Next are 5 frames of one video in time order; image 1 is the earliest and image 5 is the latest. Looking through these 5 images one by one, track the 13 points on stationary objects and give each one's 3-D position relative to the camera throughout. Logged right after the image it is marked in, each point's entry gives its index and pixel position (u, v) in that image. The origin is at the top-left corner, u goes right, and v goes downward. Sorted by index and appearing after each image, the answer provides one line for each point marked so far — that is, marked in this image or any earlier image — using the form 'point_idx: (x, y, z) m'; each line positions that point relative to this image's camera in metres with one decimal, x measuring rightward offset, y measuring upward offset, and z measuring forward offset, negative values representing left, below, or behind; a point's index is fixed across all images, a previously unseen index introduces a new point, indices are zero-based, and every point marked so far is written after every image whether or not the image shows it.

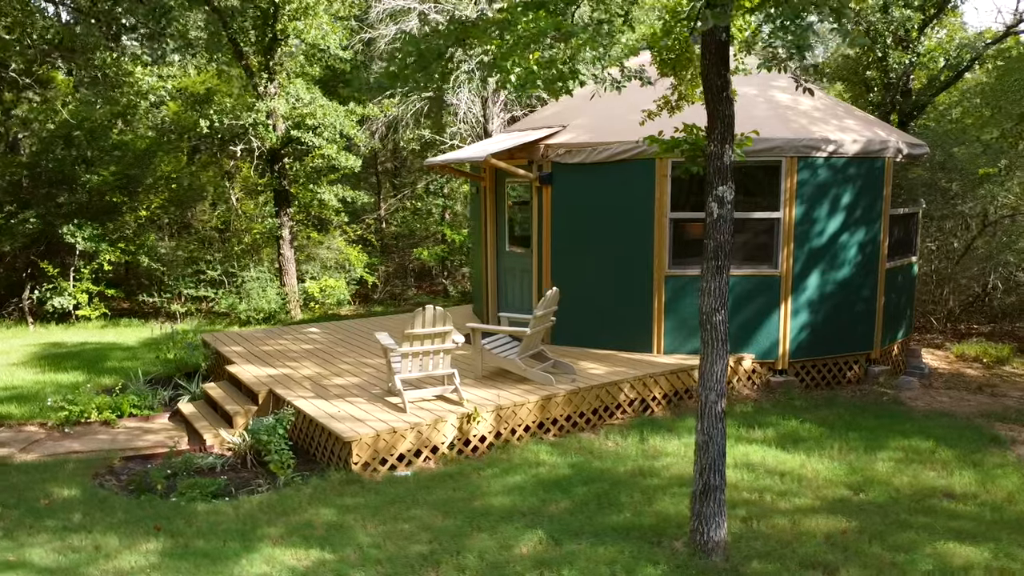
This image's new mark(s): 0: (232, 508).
0: (-1.8, -1.4, +5.0) m
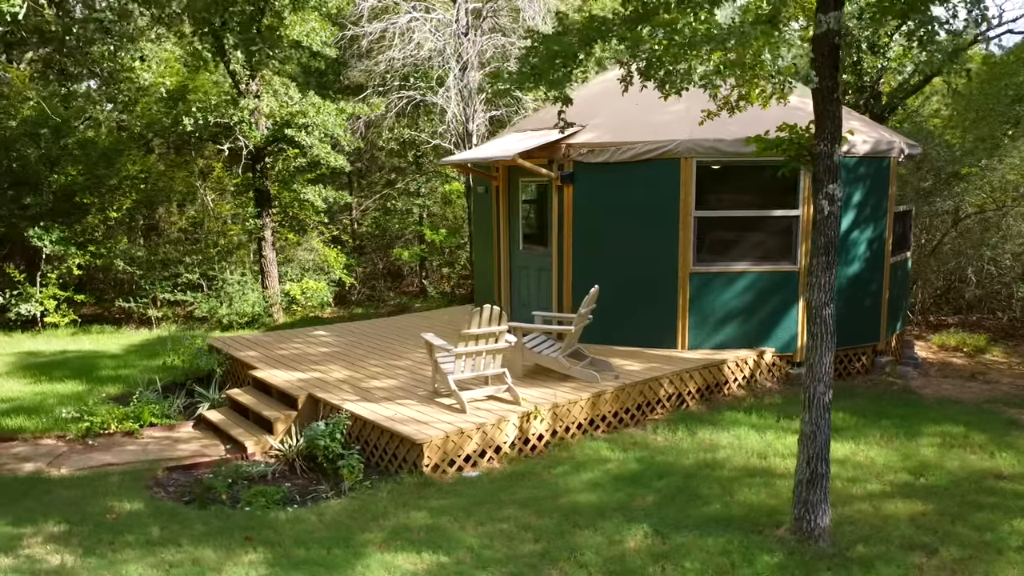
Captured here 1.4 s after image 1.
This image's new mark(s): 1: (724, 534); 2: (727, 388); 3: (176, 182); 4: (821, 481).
0: (-1.3, -1.4, +4.9) m
1: (+1.2, -1.4, +4.4) m
2: (+2.2, -1.0, +7.6) m
3: (-6.2, +1.9, +13.8) m
4: (+1.7, -1.1, +4.2) m
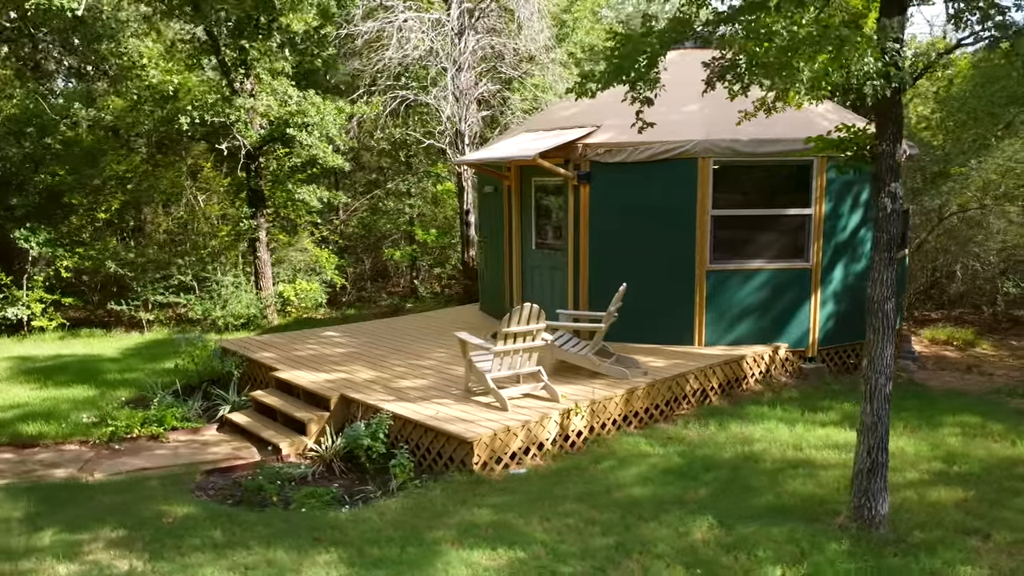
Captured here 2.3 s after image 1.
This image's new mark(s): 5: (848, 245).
0: (-0.9, -1.4, +4.9) m
1: (+1.6, -1.4, +4.5) m
2: (+2.4, -1.0, +7.8) m
3: (-6.3, +1.9, +13.5) m
4: (+2.1, -1.0, +4.4) m
5: (+3.7, +0.5, +8.4) m
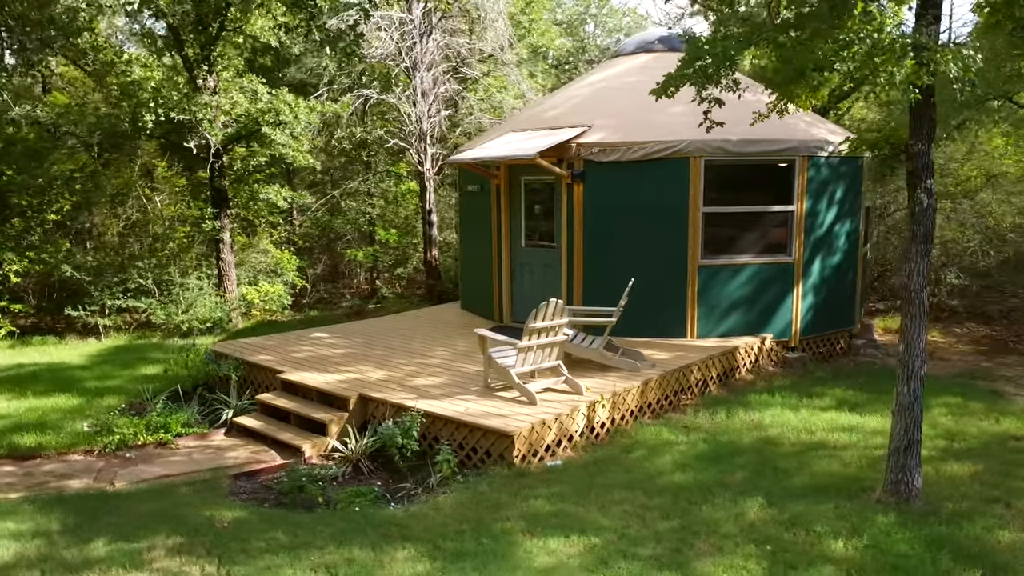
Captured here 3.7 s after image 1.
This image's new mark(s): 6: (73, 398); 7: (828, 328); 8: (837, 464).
0: (-0.5, -1.4, +4.9) m
1: (+2.0, -1.3, +4.8) m
2: (+2.4, -0.9, +8.2) m
3: (-6.8, +1.8, +13.0) m
4: (+2.5, -1.0, +4.7) m
5: (+3.6, +0.6, +8.9) m
6: (-4.5, -1.1, +7.9) m
7: (+3.8, -0.5, +9.1) m
8: (+2.3, -1.3, +5.5) m
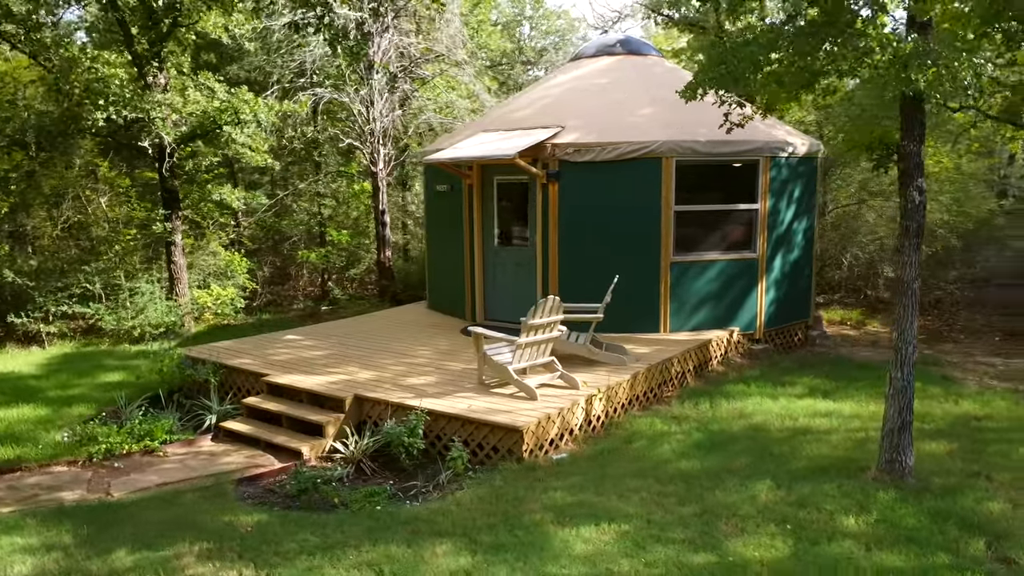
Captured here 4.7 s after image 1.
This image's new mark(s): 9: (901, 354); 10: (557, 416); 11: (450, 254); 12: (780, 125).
0: (-0.4, -1.4, +4.9) m
1: (+2.1, -1.3, +5.1) m
2: (+2.2, -0.9, +8.5) m
3: (-7.5, +1.7, +12.4) m
4: (+2.6, -0.9, +5.1) m
5: (+3.3, +0.6, +9.3) m
6: (-4.7, -1.2, +7.5) m
7: (+3.5, -0.4, +9.6) m
8: (+2.4, -1.2, +5.8) m
9: (+2.6, -0.4, +5.0) m
10: (+0.4, -1.0, +6.0) m
11: (-0.8, +0.5, +10.2) m
12: (+3.4, +2.1, +9.6) m
